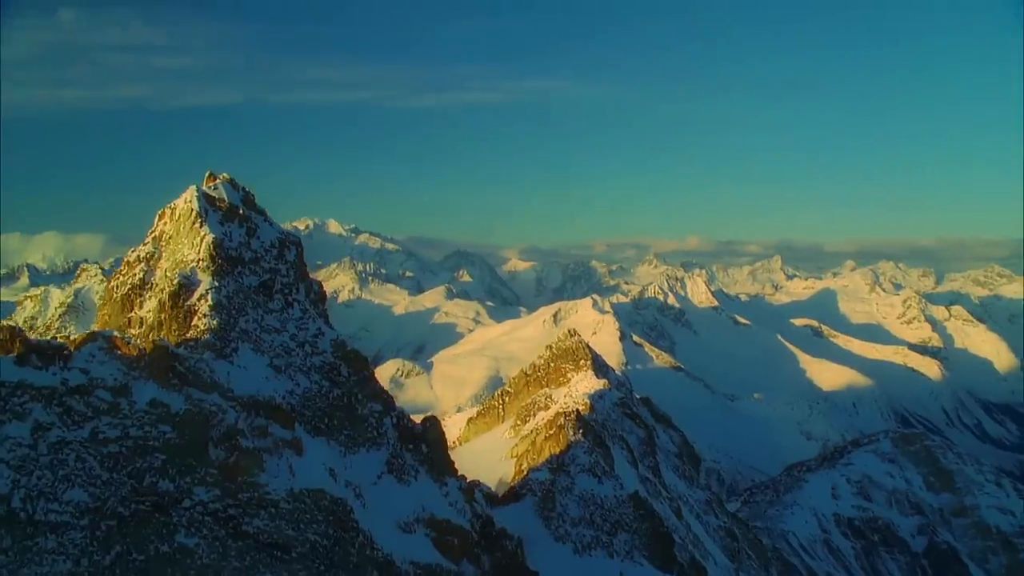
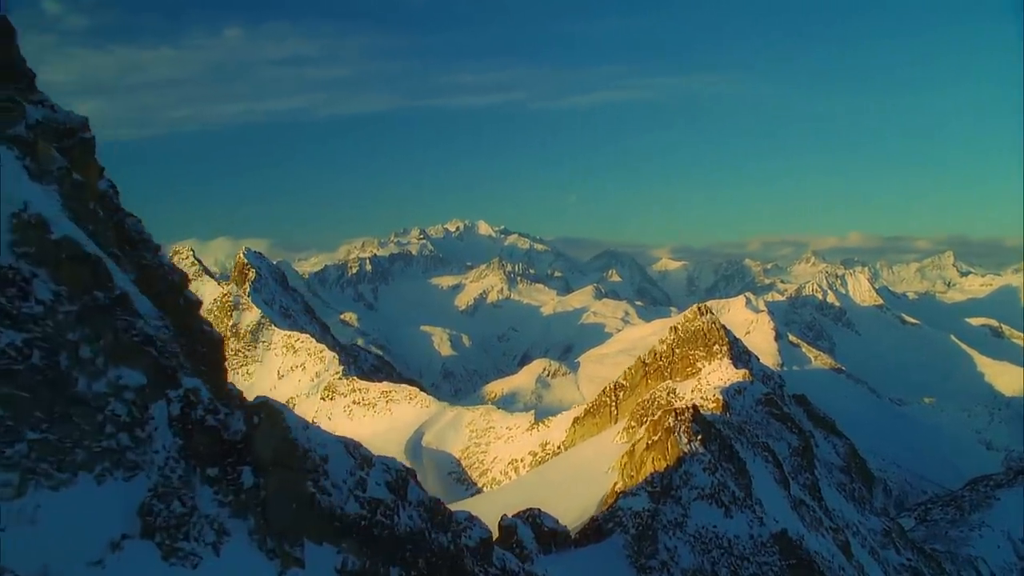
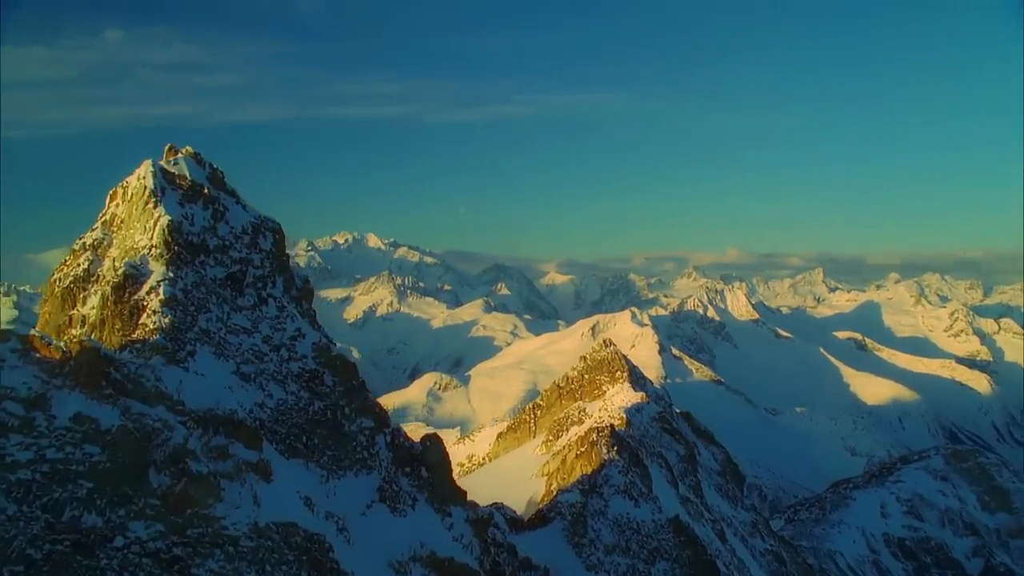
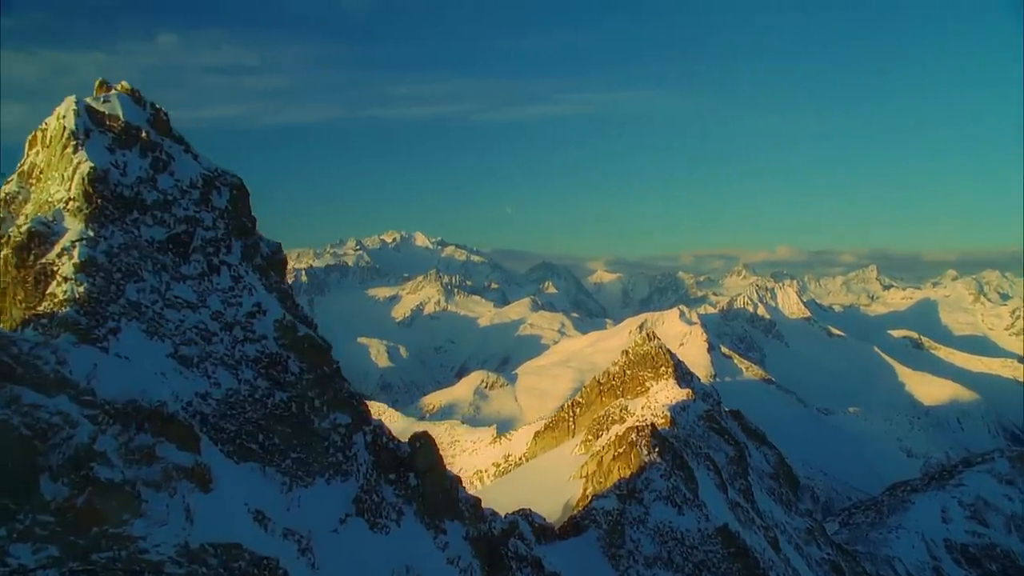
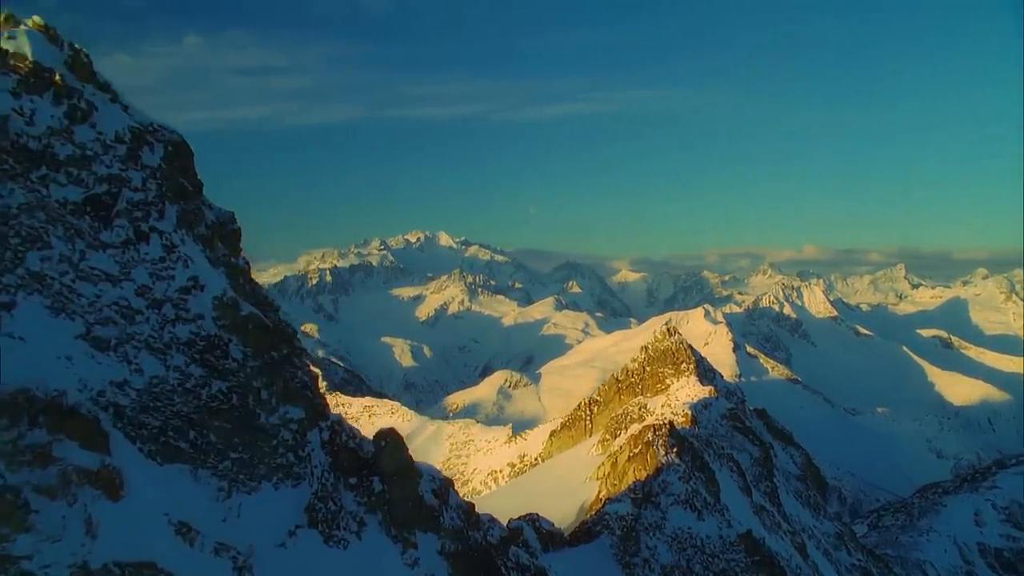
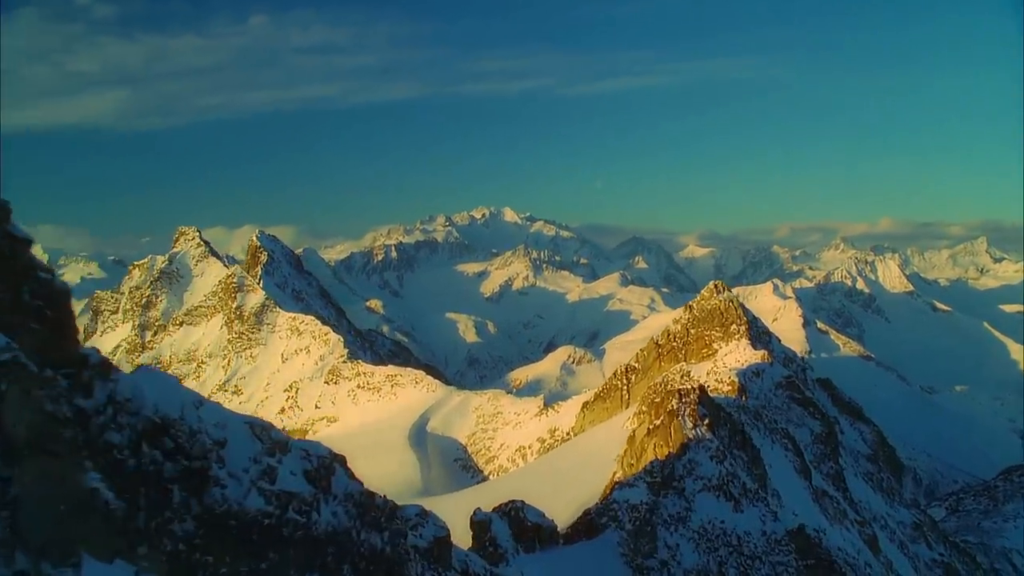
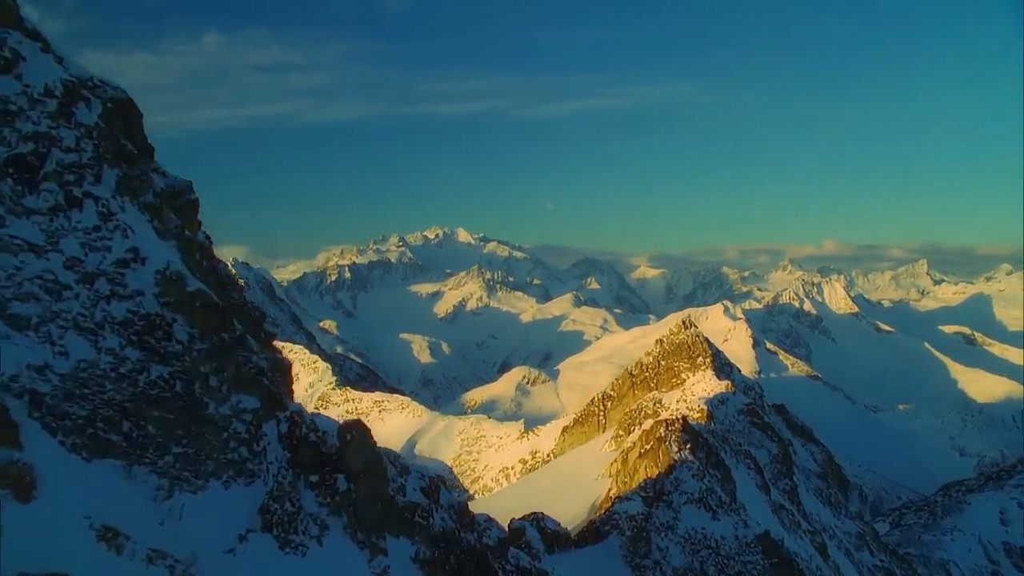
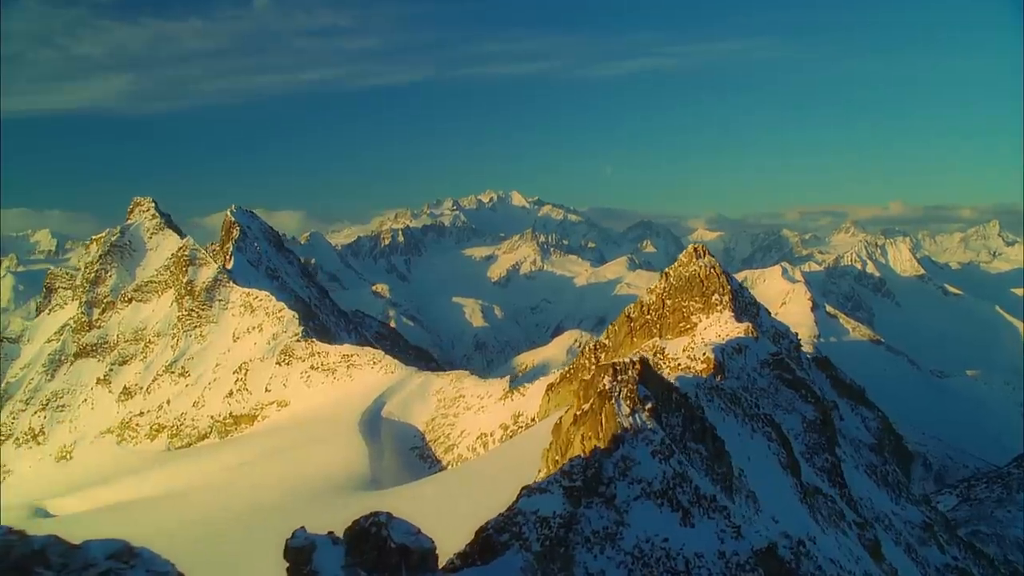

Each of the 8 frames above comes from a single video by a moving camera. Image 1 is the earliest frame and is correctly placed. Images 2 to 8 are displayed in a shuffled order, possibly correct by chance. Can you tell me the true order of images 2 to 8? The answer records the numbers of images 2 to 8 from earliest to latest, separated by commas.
3, 4, 5, 7, 2, 6, 8
